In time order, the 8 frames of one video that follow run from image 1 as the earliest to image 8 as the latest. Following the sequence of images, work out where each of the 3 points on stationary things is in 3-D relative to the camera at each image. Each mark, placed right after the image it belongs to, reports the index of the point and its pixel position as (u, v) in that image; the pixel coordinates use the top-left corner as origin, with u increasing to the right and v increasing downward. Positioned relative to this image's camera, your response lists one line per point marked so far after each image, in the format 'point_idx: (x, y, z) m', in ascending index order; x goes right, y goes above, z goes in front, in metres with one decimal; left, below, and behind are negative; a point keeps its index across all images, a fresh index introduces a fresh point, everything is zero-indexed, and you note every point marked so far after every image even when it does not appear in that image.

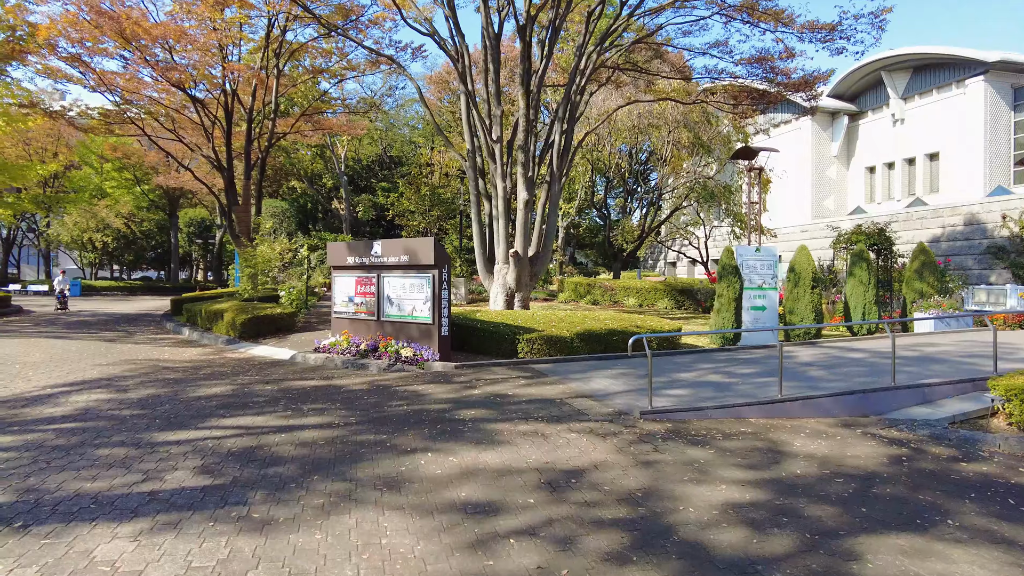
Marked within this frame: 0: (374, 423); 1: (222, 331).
0: (-1.1, -1.0, +5.1) m
1: (-5.6, -0.8, +12.7) m
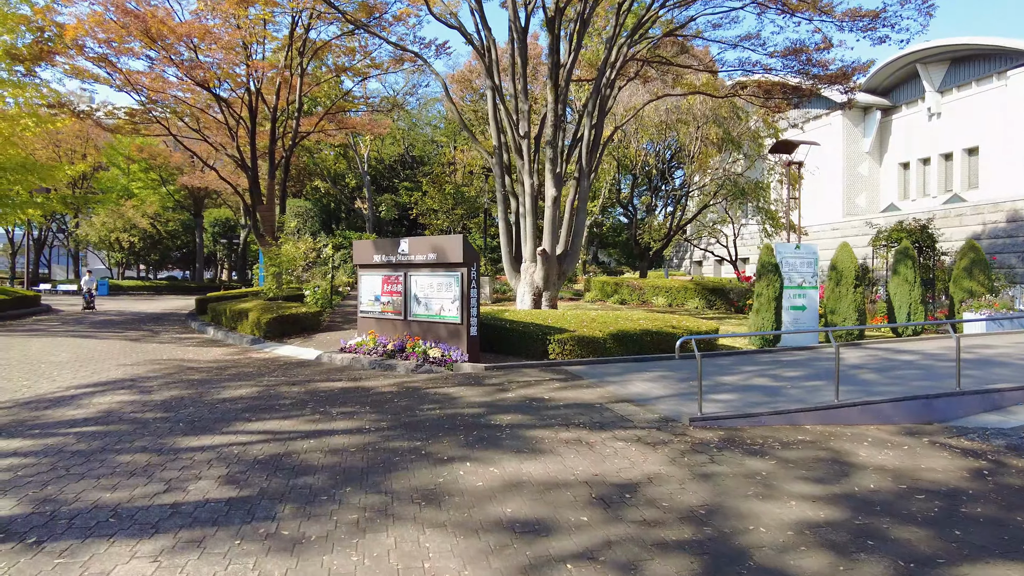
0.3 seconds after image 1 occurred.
0: (-0.8, -1.0, +4.8) m
1: (-5.0, -0.8, +12.6) m
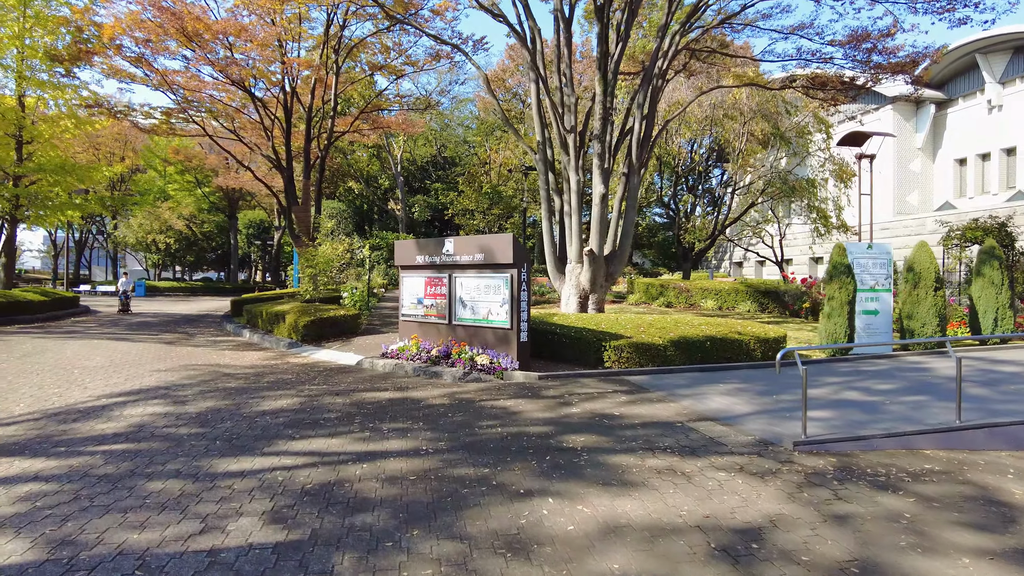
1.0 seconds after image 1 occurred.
0: (-0.3, -1.0, +4.2) m
1: (-4.2, -0.8, +12.2) m
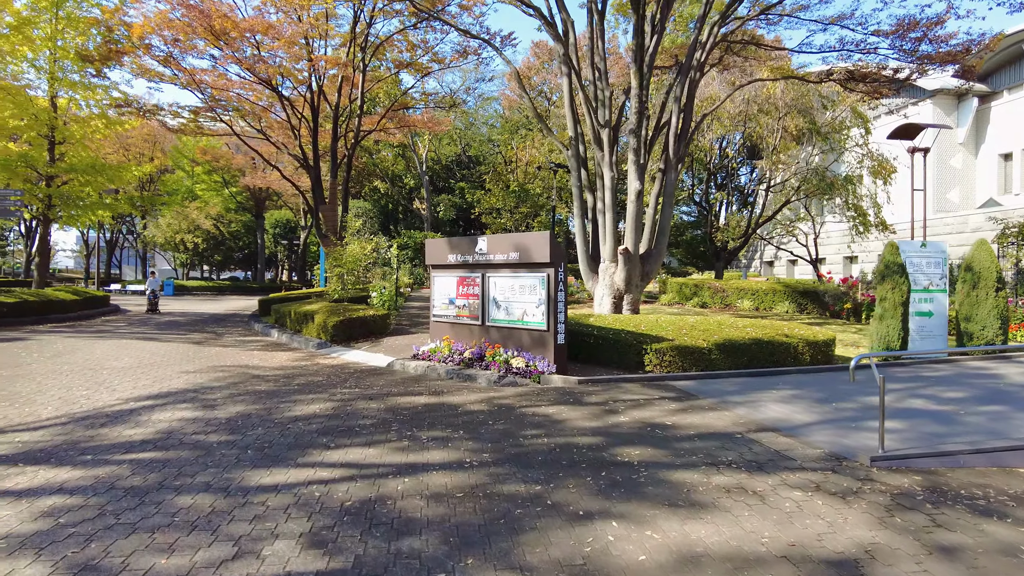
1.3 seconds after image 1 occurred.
0: (0.0, -1.0, +3.9) m
1: (-3.6, -0.8, +12.0) m
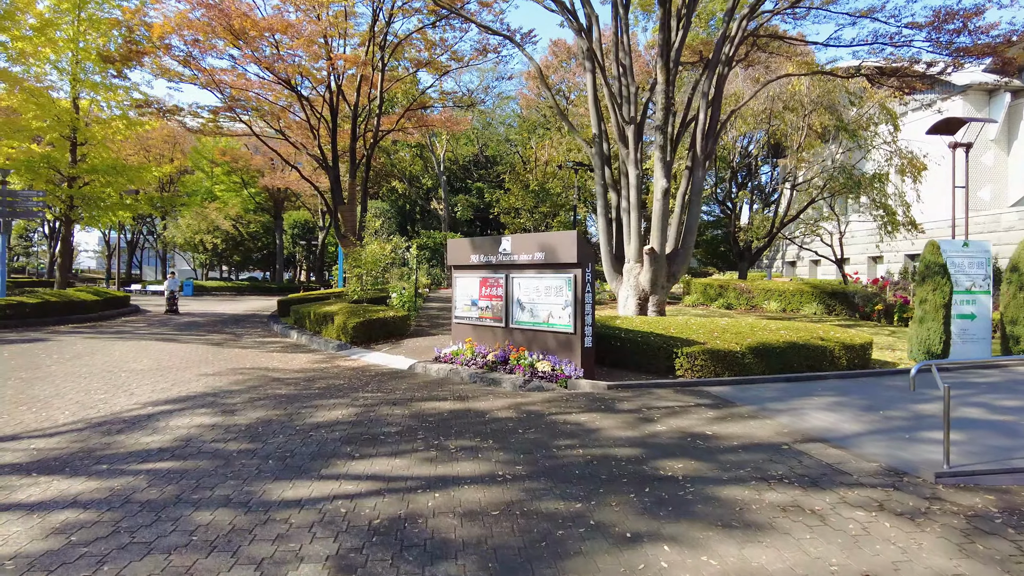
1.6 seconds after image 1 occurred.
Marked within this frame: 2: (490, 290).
0: (+0.2, -1.1, +3.7) m
1: (-3.2, -0.8, +11.8) m
2: (-0.3, 0.0, +8.7) m
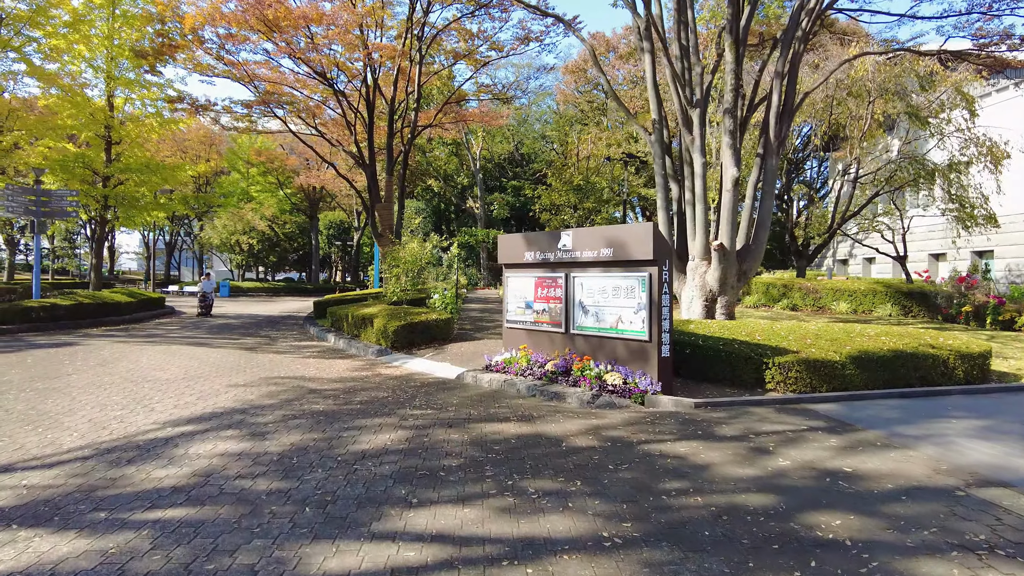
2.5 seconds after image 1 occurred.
0: (+0.7, -1.1, +2.8) m
1: (-2.4, -0.9, +11.1) m
2: (+0.4, 0.0, +7.8) m
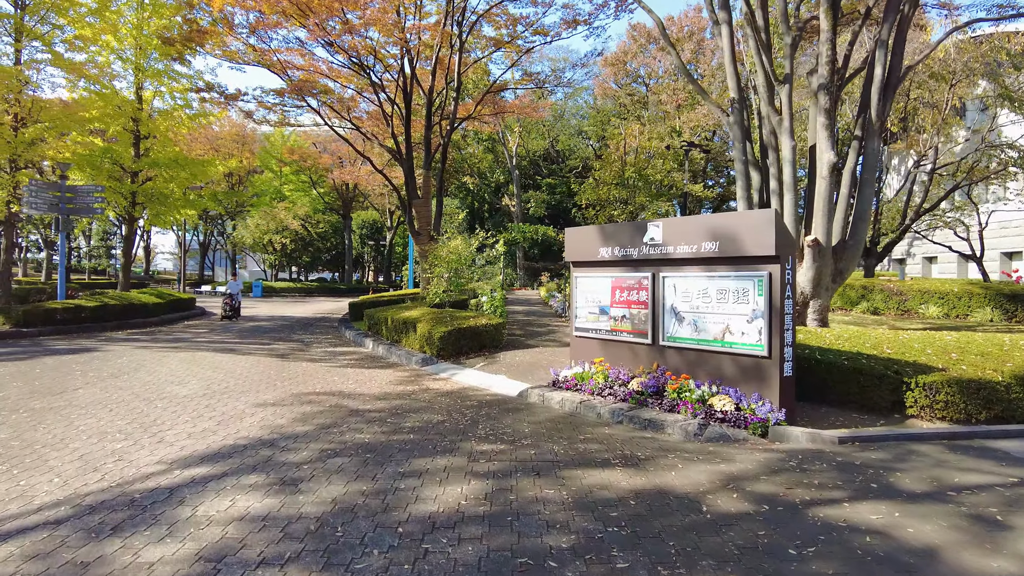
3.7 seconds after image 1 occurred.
0: (+1.2, -1.1, +1.5) m
1: (-1.5, -0.9, +10.0) m
2: (+1.2, -0.1, +6.5) m
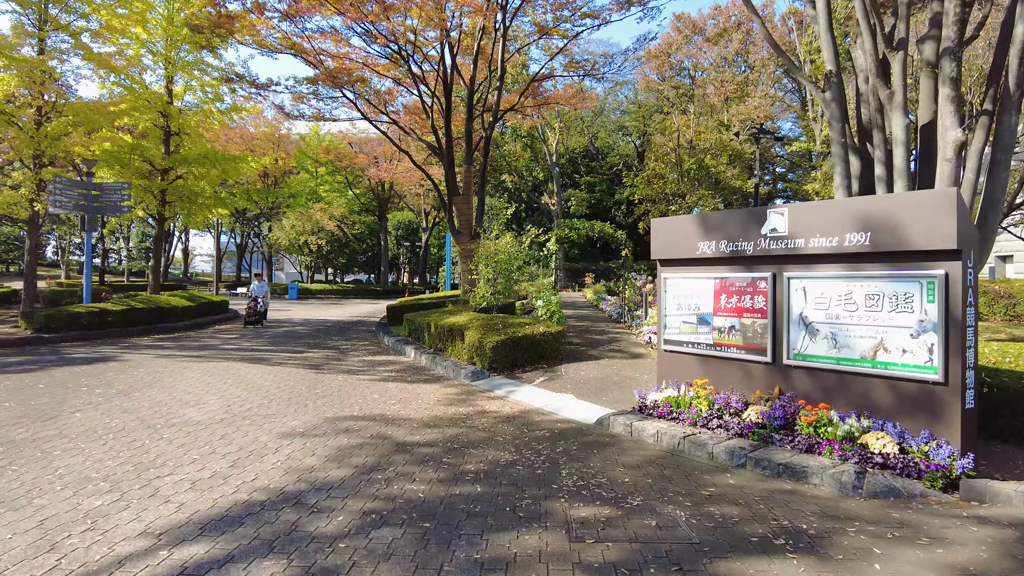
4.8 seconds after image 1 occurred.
0: (+1.6, -1.1, +0.3) m
1: (-0.7, -0.9, +8.8) m
2: (+1.8, -0.1, +5.2) m
